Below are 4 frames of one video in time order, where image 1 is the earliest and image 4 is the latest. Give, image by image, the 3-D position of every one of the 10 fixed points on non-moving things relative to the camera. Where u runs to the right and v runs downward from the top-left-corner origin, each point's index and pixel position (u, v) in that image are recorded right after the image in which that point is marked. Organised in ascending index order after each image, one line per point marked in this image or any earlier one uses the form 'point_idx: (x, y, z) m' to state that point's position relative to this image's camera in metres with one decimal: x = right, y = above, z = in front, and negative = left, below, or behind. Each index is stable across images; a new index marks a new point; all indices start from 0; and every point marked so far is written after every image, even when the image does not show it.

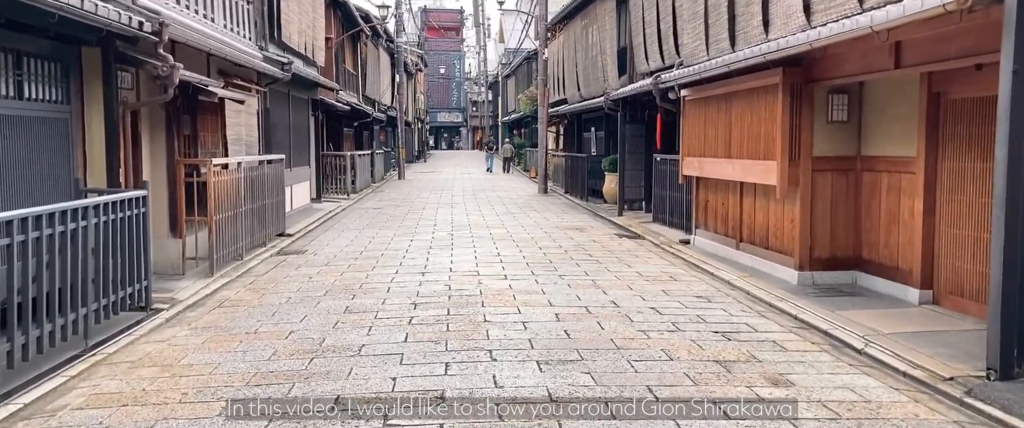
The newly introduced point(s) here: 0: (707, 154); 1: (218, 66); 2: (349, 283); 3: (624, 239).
0: (+2.8, +0.8, +11.4) m
1: (-4.2, +2.1, +11.7) m
2: (-1.9, -0.8, +9.4) m
3: (+1.9, -0.4, +13.6) m
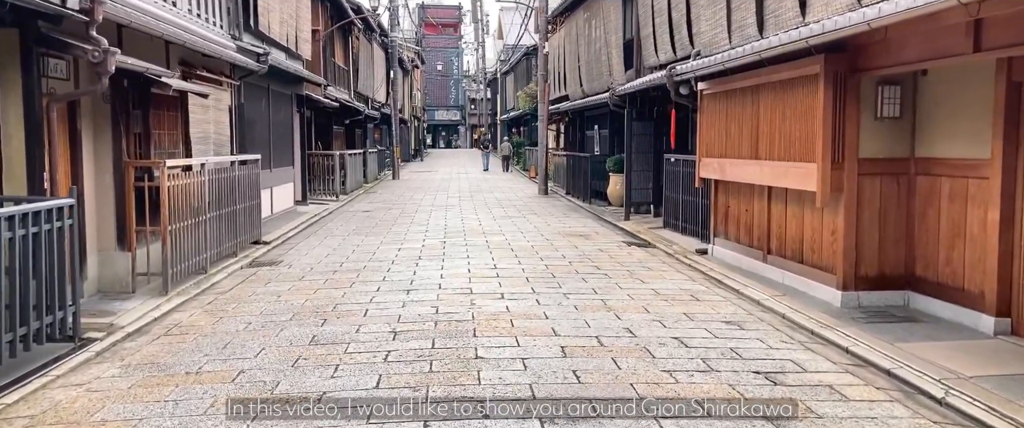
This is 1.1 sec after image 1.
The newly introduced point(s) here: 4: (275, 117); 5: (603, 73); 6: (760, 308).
0: (+2.7, +0.7, +10.2) m
1: (-4.3, +2.0, +10.4) m
2: (-1.9, -0.9, +8.2) m
3: (+1.8, -0.5, +12.3) m
4: (-4.7, +1.9, +16.2) m
5: (+2.2, +3.3, +19.3) m
6: (+2.5, -0.9, +8.0) m
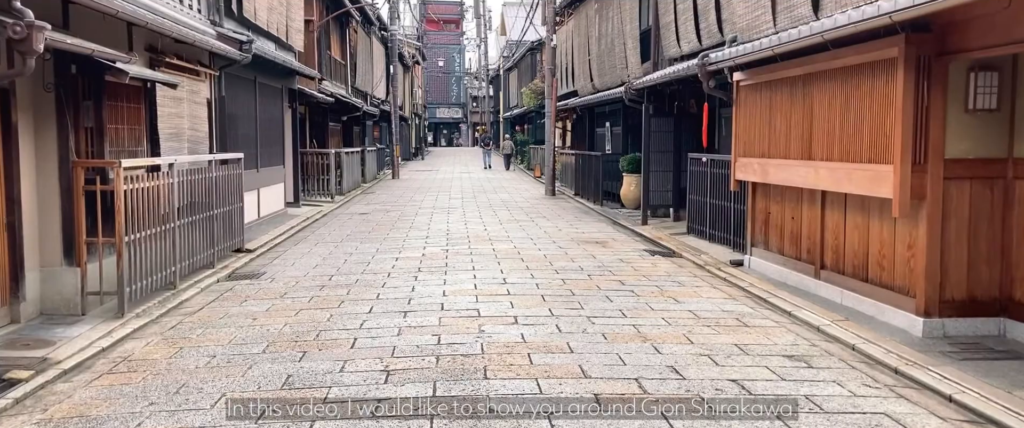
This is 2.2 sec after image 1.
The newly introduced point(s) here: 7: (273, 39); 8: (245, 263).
0: (+2.9, +0.7, +8.9) m
1: (-4.1, +2.0, +9.2) m
2: (-1.8, -1.0, +6.9) m
3: (+2.0, -0.6, +11.1) m
4: (-4.6, +1.9, +14.9) m
5: (+2.3, +3.3, +18.1) m
6: (+2.6, -1.0, +6.8) m
7: (-4.4, +3.3, +15.1) m
8: (-3.6, -0.6, +10.9) m
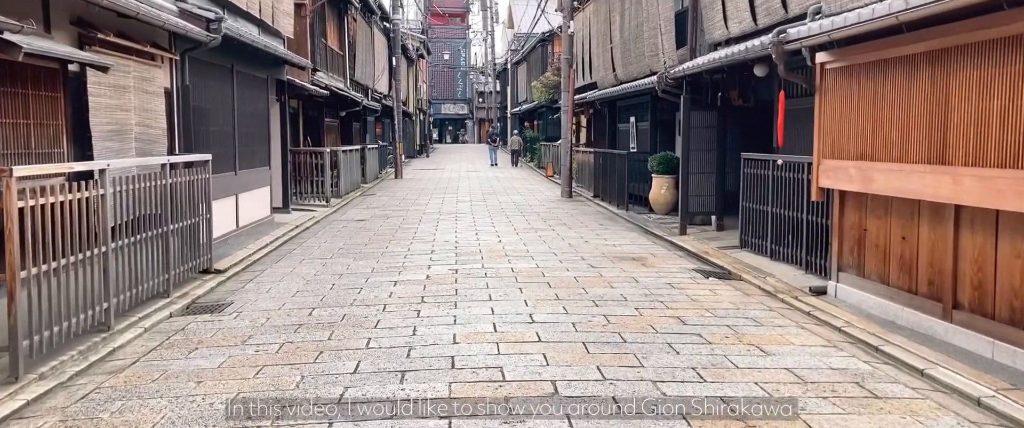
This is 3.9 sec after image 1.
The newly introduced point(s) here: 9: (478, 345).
0: (+3.1, +0.5, +6.9) m
1: (-3.9, +1.8, +7.2) m
2: (-1.5, -1.2, +4.9) m
3: (+2.3, -0.8, +9.1) m
4: (-4.3, +1.7, +12.9) m
5: (+2.6, +3.2, +16.0) m
6: (+2.8, -1.2, +4.8) m
7: (-4.2, +3.1, +13.1) m
8: (-3.3, -0.8, +9.0) m
9: (-0.3, -1.0, +6.3) m
